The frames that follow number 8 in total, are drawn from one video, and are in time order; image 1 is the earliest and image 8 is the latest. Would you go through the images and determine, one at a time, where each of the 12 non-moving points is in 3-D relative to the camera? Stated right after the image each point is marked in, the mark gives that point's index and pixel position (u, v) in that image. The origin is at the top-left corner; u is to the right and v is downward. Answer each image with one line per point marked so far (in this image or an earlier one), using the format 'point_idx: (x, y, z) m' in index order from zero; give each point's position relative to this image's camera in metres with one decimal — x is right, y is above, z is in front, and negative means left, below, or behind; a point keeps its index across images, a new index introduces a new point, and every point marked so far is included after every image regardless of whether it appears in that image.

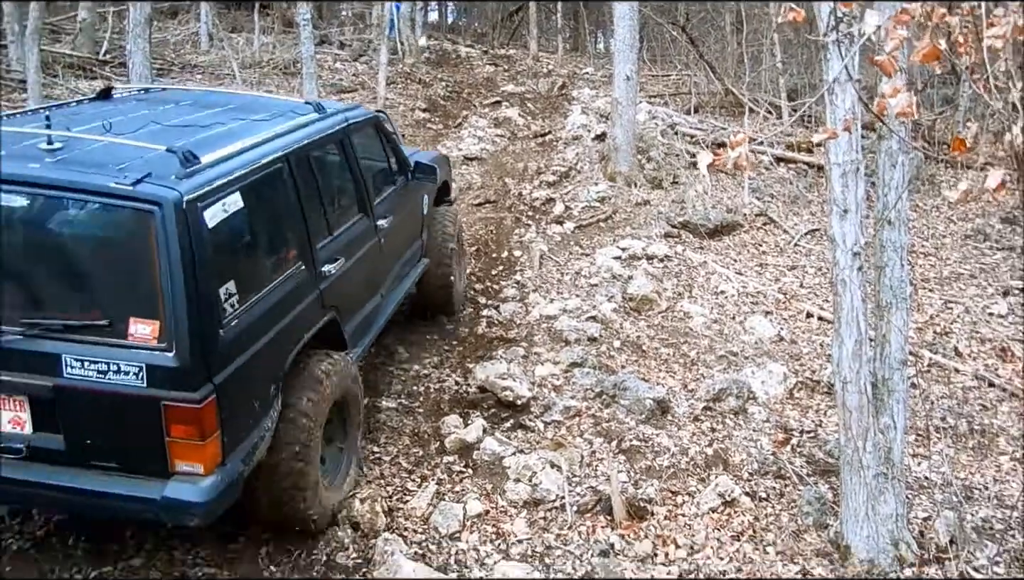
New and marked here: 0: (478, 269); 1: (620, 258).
0: (-0.3, +0.2, +8.9) m
1: (+0.9, +0.3, +8.9) m
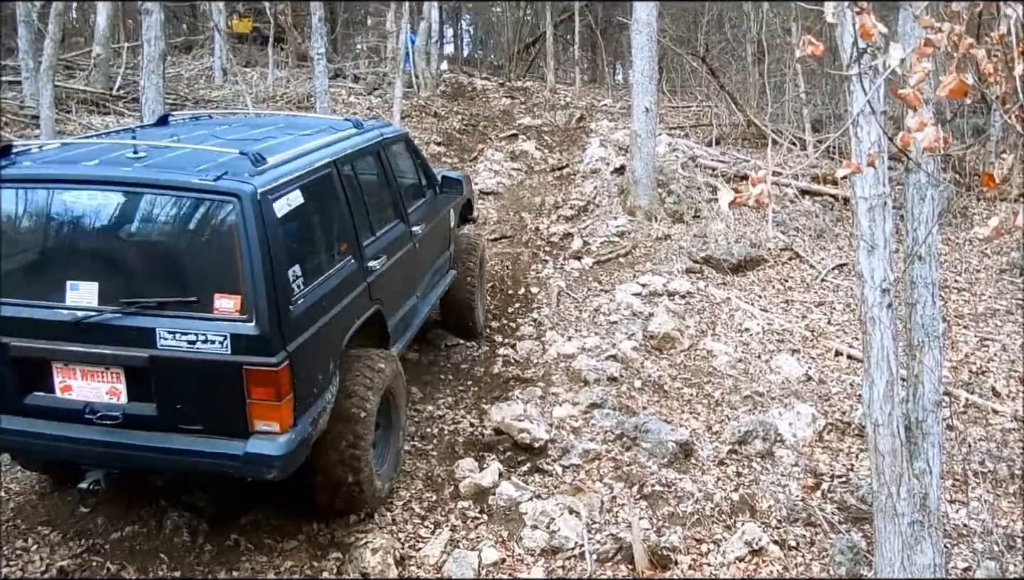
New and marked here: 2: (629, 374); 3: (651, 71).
0: (-0.1, -0.1, +8.7) m
1: (+1.1, -0.1, +8.6) m
2: (+0.9, -0.6, +7.8) m
3: (+1.3, +2.0, +9.5) m
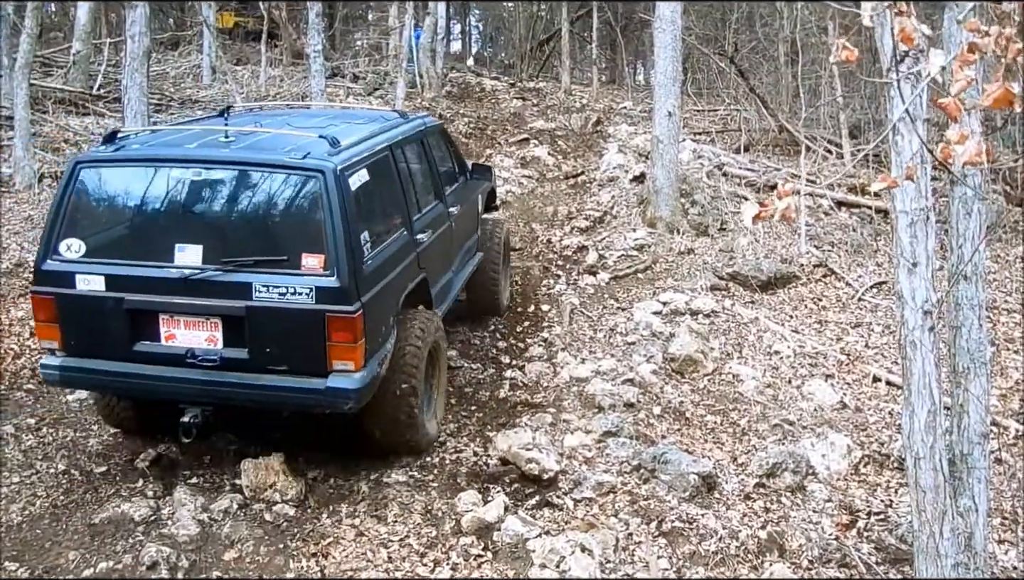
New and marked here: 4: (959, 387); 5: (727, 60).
0: (-0.1, -0.3, +8.1) m
1: (+1.1, -0.2, +8.0) m
2: (+0.9, -0.8, +7.2) m
3: (+1.4, +1.9, +8.9) m
4: (+2.5, -0.5, +5.8) m
5: (+2.8, +2.9, +13.3) m
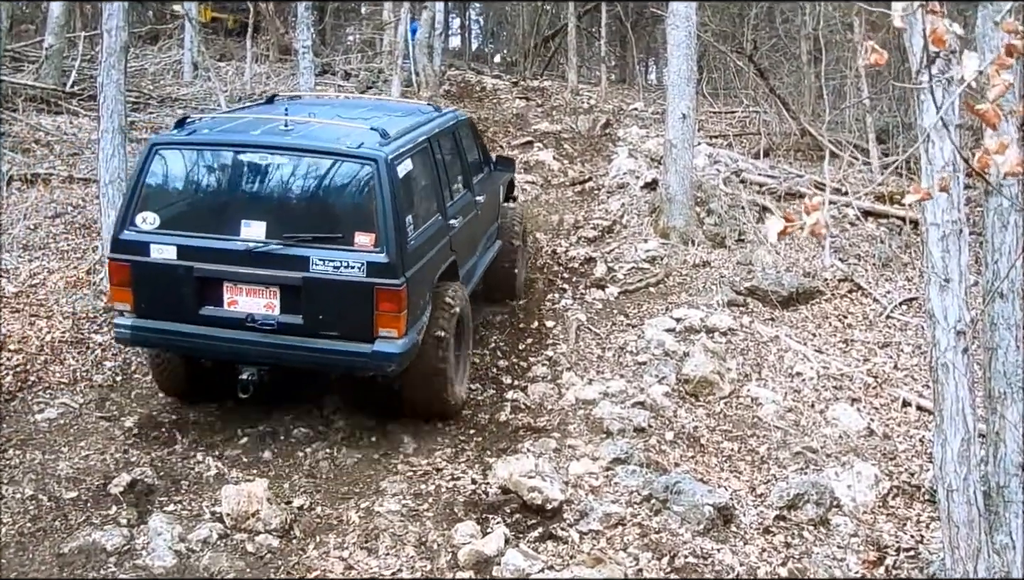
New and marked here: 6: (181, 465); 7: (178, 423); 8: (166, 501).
0: (-0.1, -0.4, +7.5) m
1: (+1.2, -0.3, +7.4) m
2: (+0.9, -0.9, +6.7) m
3: (+1.4, +1.8, +8.4) m
4: (+2.5, -0.6, +5.3) m
5: (+2.8, +2.8, +12.8) m
6: (-1.9, -1.0, +6.1) m
7: (-1.9, -0.8, +6.2) m
8: (-1.9, -1.2, +5.9) m
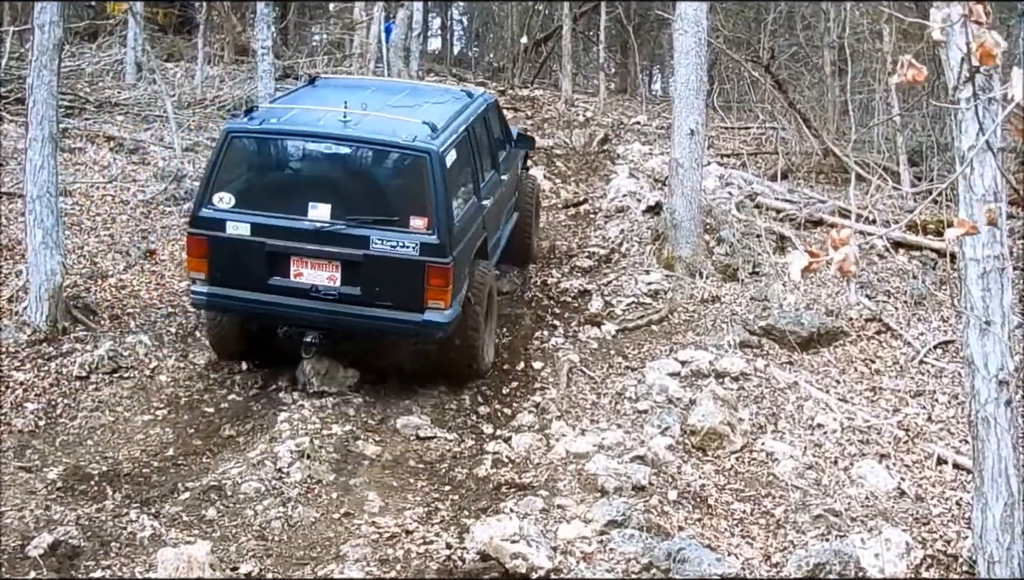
0: (-0.2, -0.6, +6.7) m
1: (+1.0, -0.5, +6.6) m
2: (+0.8, -1.1, +5.8) m
3: (+1.3, +1.5, +7.6) m
4: (+2.4, -0.9, +4.5) m
5: (+2.7, +2.5, +12.0) m
6: (-2.0, -1.2, +5.2) m
7: (-2.0, -0.9, +5.3) m
8: (-2.0, -1.4, +5.0) m
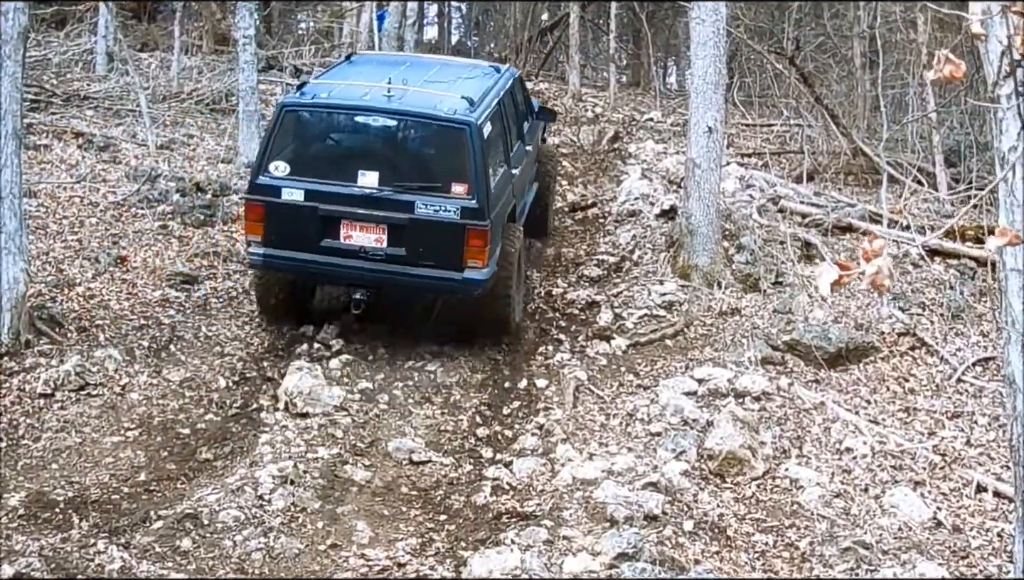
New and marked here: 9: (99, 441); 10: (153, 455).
0: (-0.2, -0.6, +6.2) m
1: (+1.1, -0.6, +6.1) m
2: (+0.8, -1.1, +5.3) m
3: (+1.4, +1.5, +7.1) m
4: (+2.4, -0.9, +4.0) m
5: (+2.7, +2.5, +11.5) m
6: (-2.0, -1.2, +4.7) m
7: (-2.0, -1.0, +4.8) m
8: (-2.0, -1.4, +4.5) m
9: (-2.1, -0.8, +5.2) m
10: (-1.8, -0.8, +5.2) m
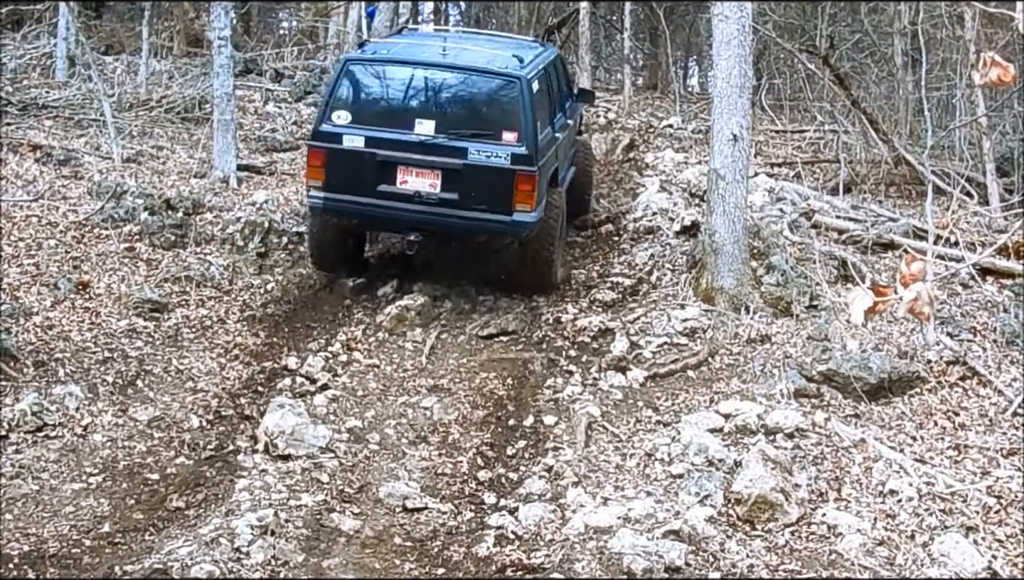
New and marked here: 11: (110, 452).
0: (-0.1, -0.8, +5.7) m
1: (+1.1, -0.7, +5.6) m
2: (+0.9, -1.3, +4.8) m
3: (+1.4, +1.3, +6.5) m
4: (+2.4, -1.0, +3.4) m
5: (+2.8, +2.3, +10.9) m
6: (-2.0, -1.4, +4.2) m
7: (-2.0, -1.1, +4.3) m
8: (-2.0, -1.6, +4.0) m
9: (-2.0, -0.9, +4.7) m
10: (-1.8, -1.0, +4.6) m
11: (-1.9, -0.8, +4.9) m
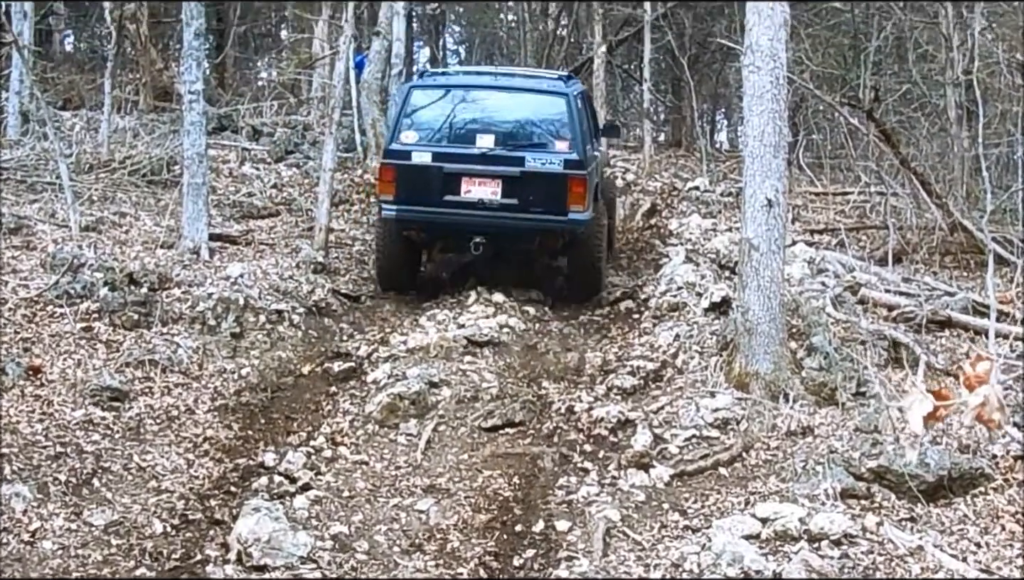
0: (-0.1, -1.1, +5.0) m
1: (+1.1, -1.1, +4.9) m
2: (+0.9, -1.6, +4.2) m
3: (+1.4, +0.9, +6.0) m
4: (+2.4, -1.4, +2.8) m
5: (+2.9, +1.8, +10.4) m
6: (-2.0, -1.7, +3.6) m
7: (-2.0, -1.5, +3.7) m
8: (-2.0, -1.9, +3.4) m
9: (-2.0, -1.2, +4.1) m
10: (-1.7, -1.3, +4.0) m
11: (-1.9, -1.1, +4.3) m
